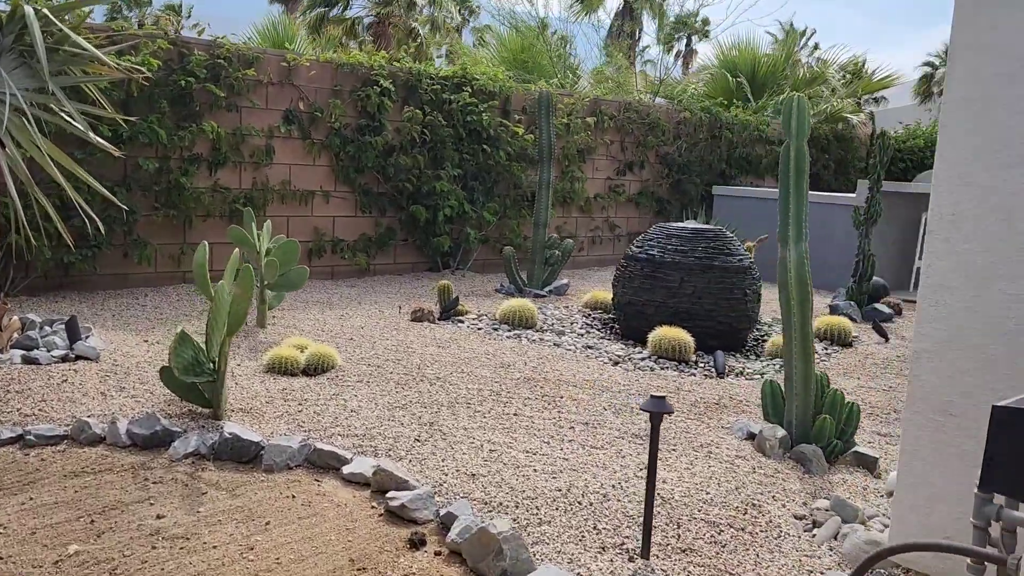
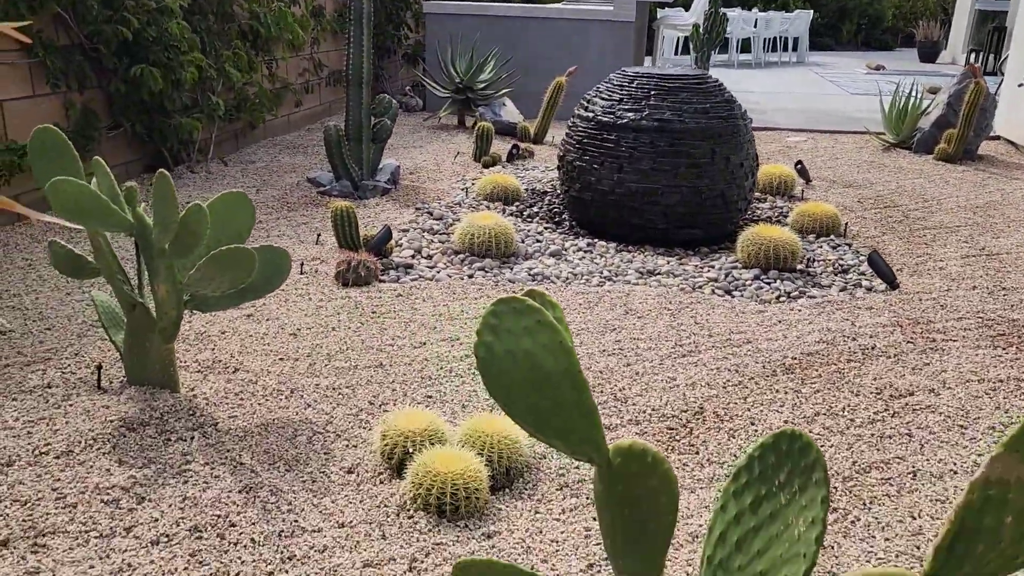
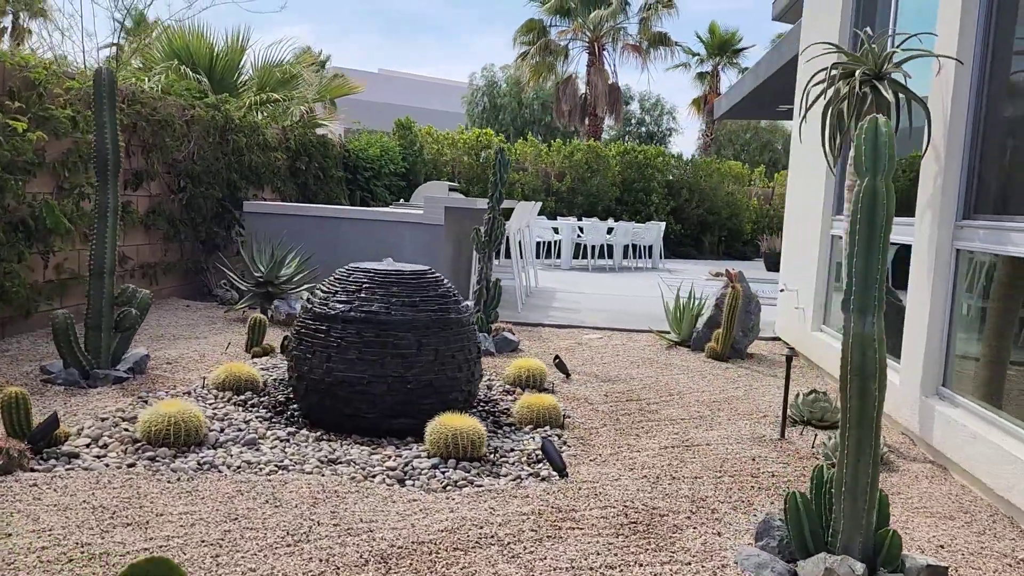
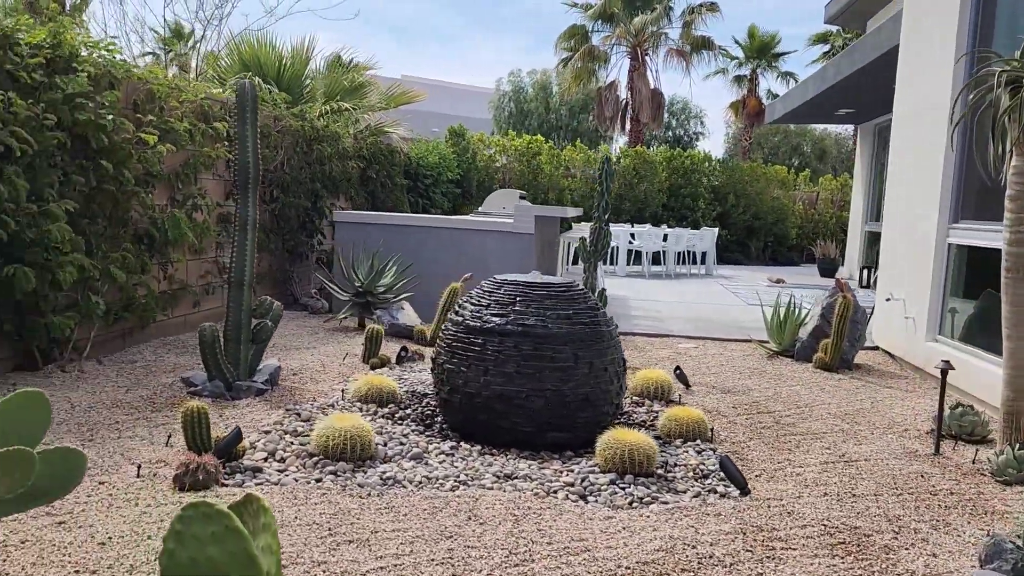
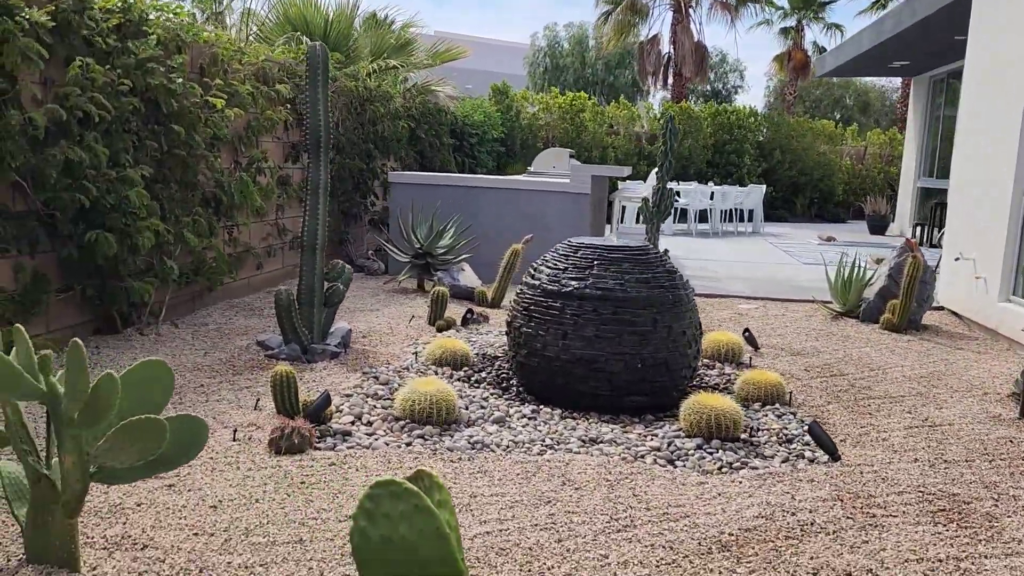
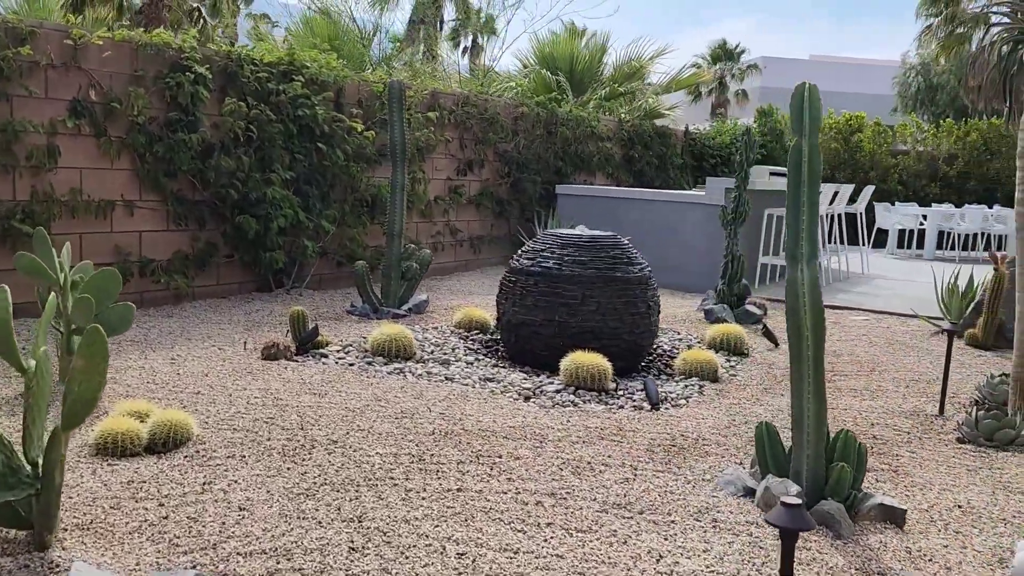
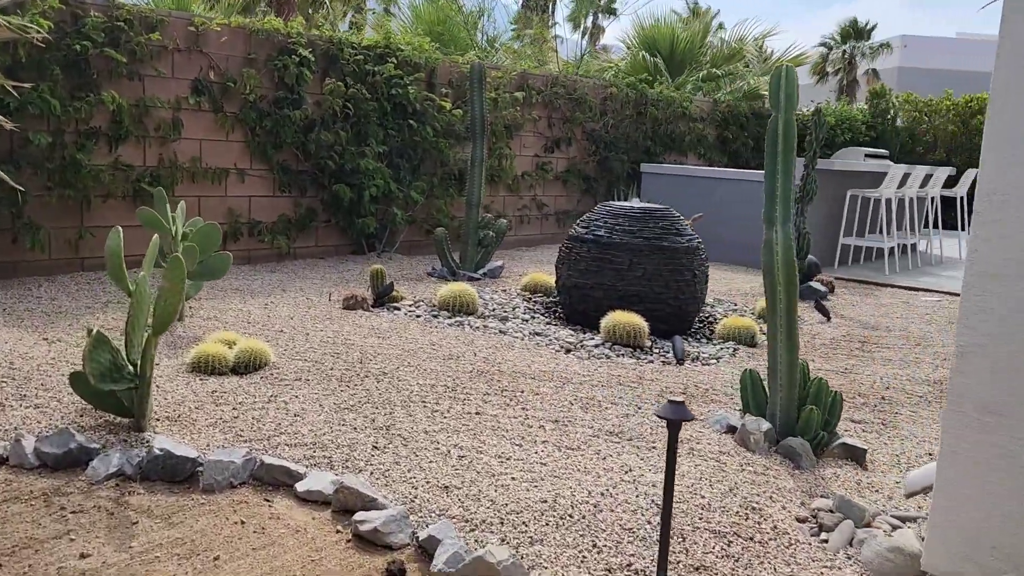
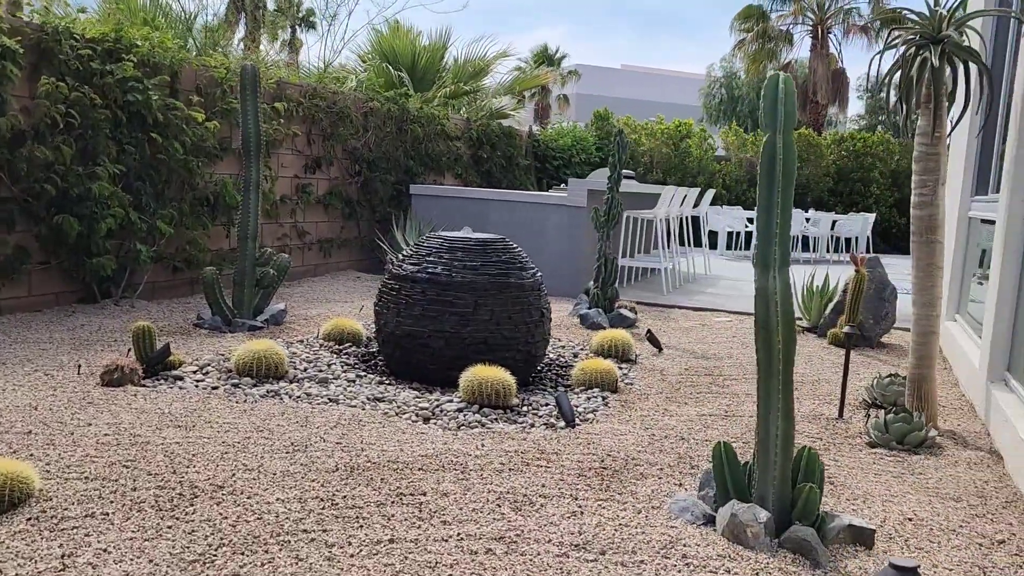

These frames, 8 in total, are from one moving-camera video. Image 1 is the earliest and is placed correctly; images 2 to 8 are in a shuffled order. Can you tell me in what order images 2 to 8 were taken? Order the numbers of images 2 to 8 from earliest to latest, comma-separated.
7, 6, 8, 3, 4, 5, 2
